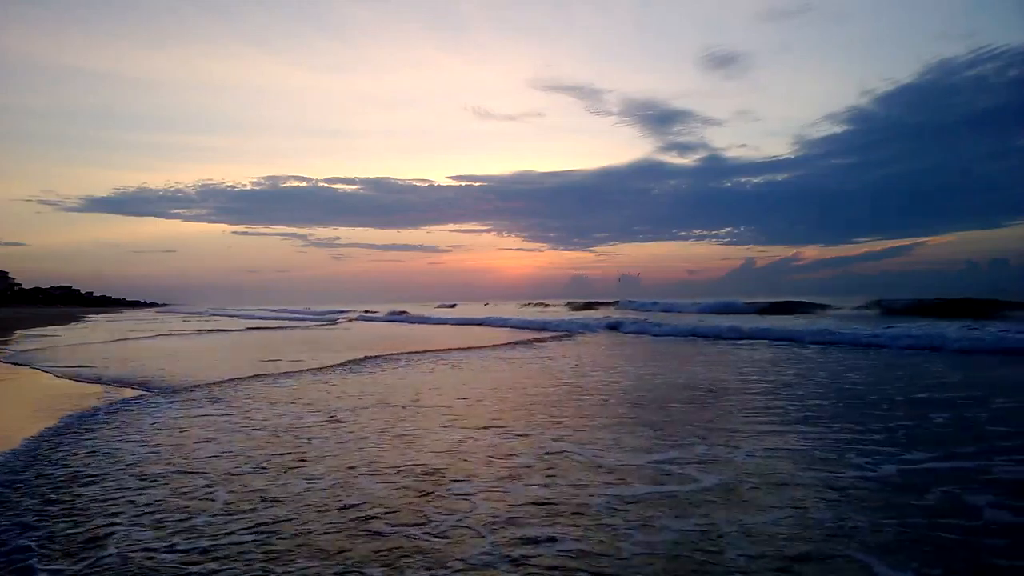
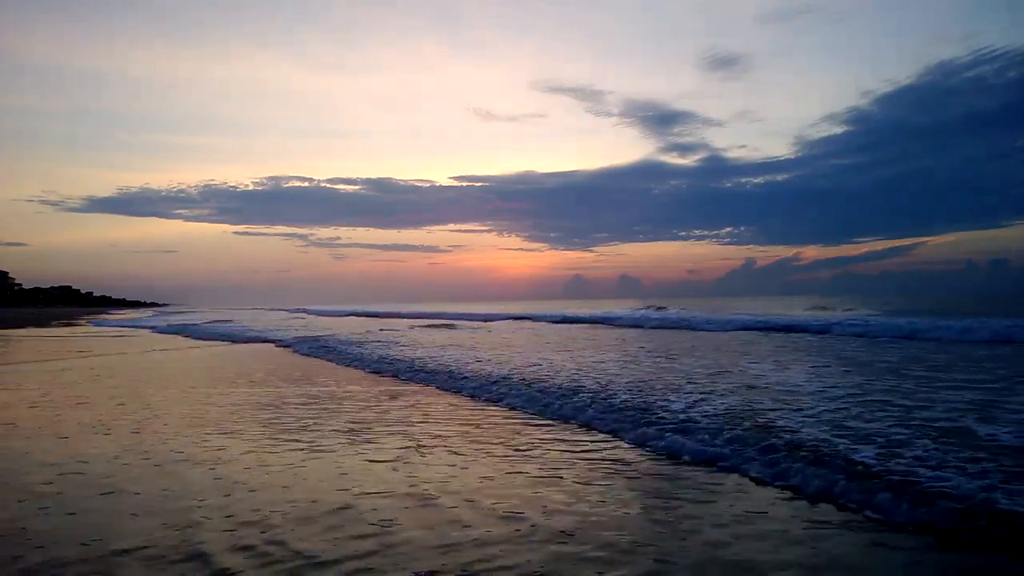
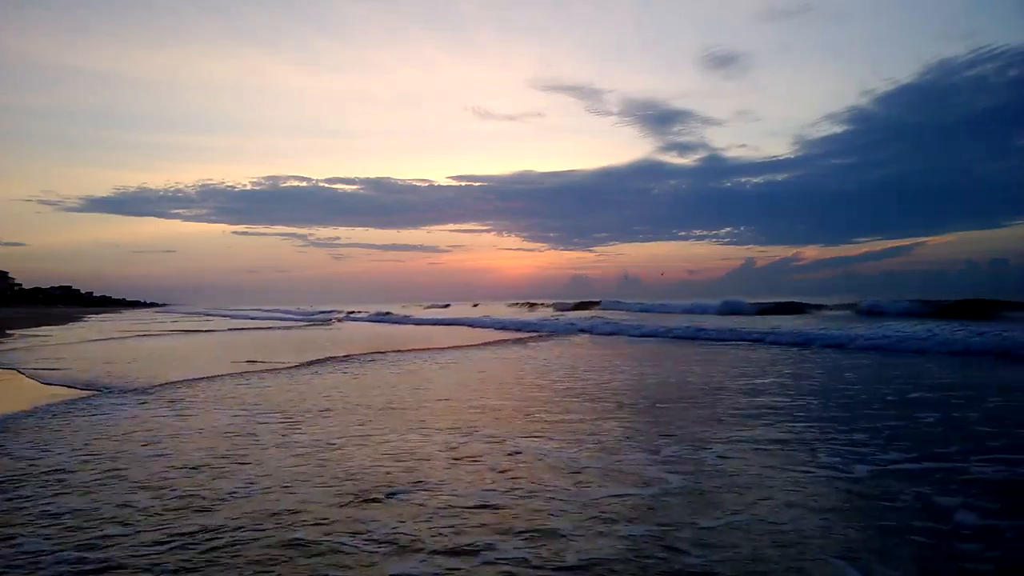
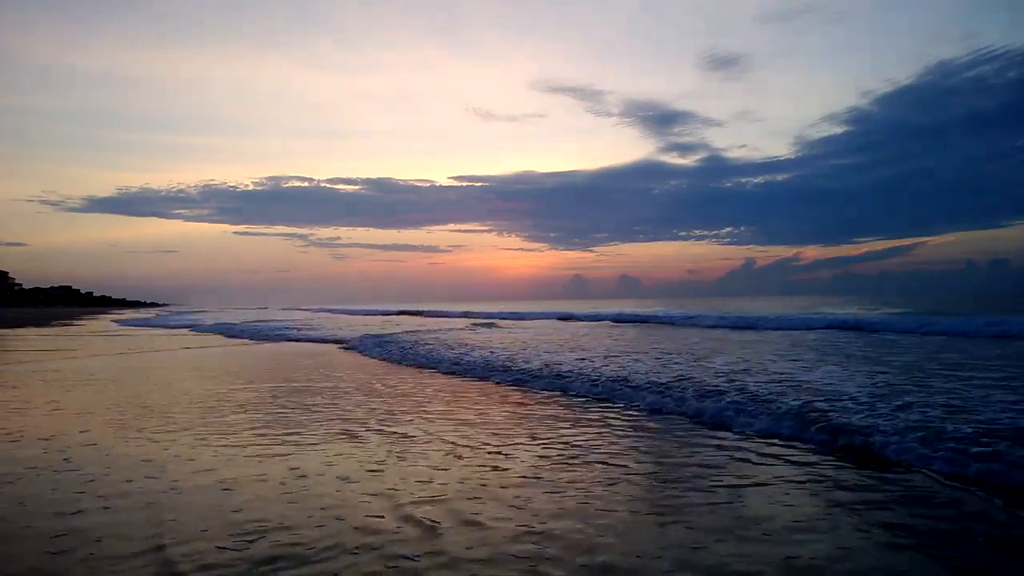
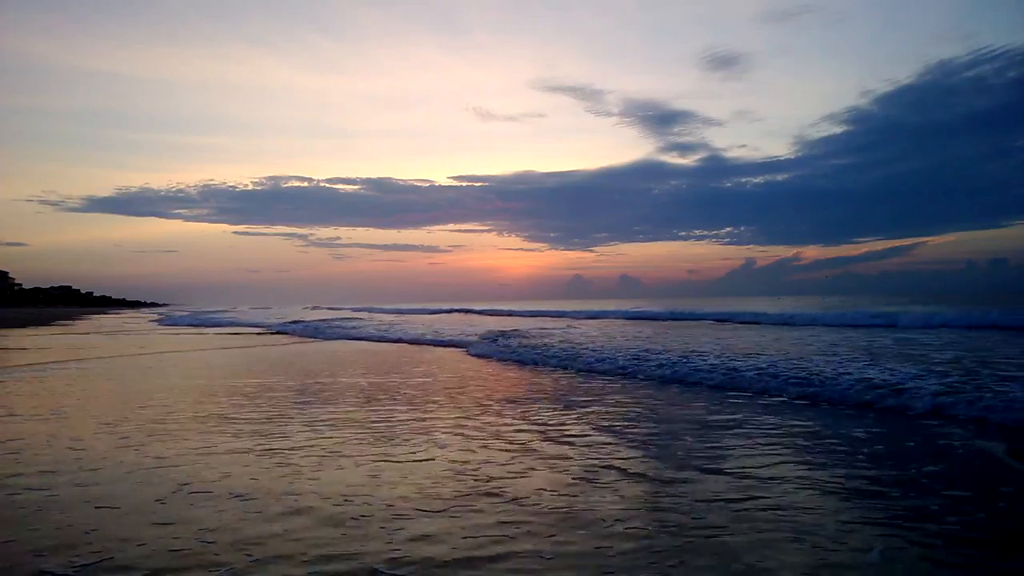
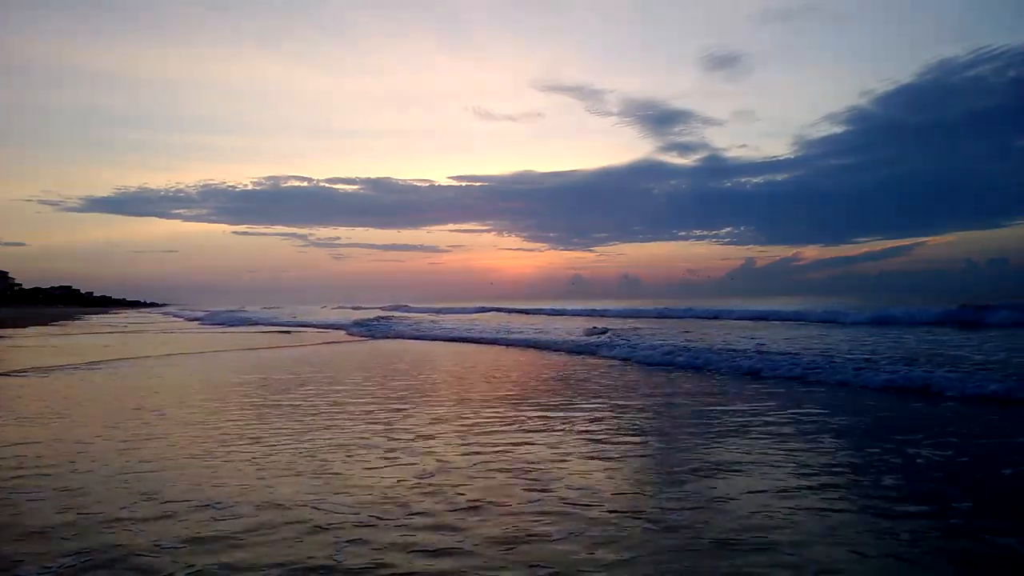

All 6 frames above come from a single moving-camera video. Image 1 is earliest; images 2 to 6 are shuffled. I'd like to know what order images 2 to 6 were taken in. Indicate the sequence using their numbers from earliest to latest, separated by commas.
3, 6, 5, 4, 2
